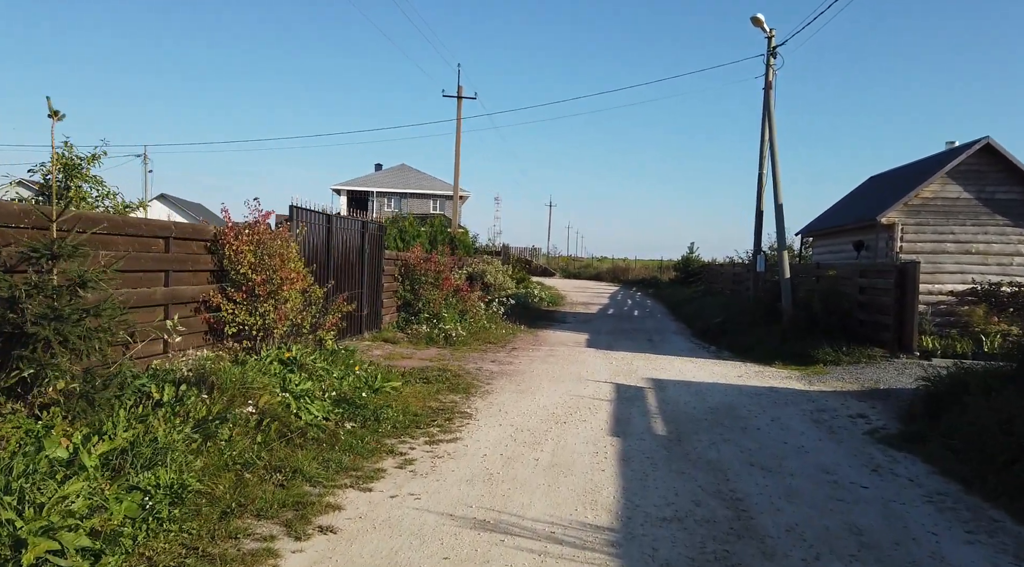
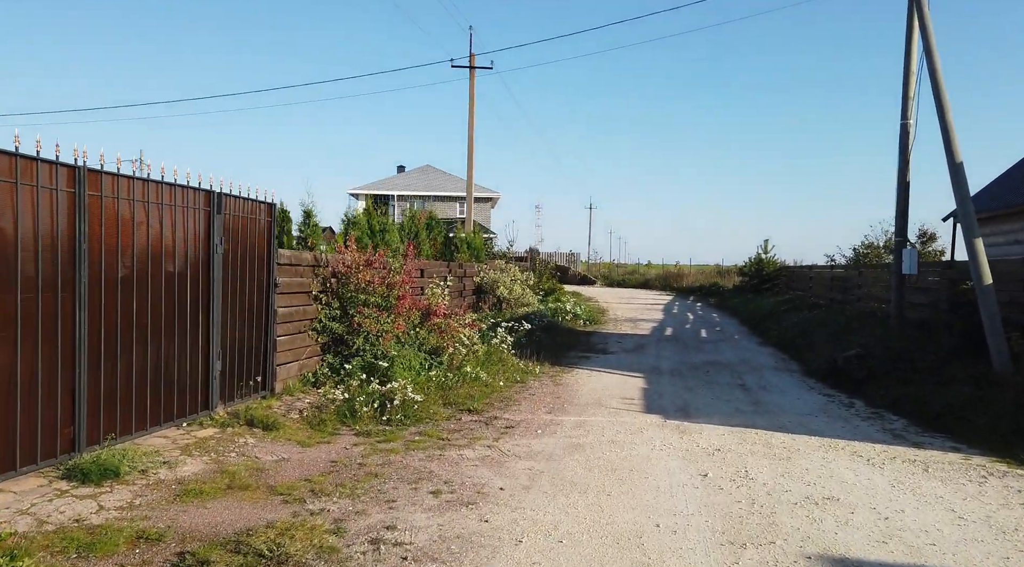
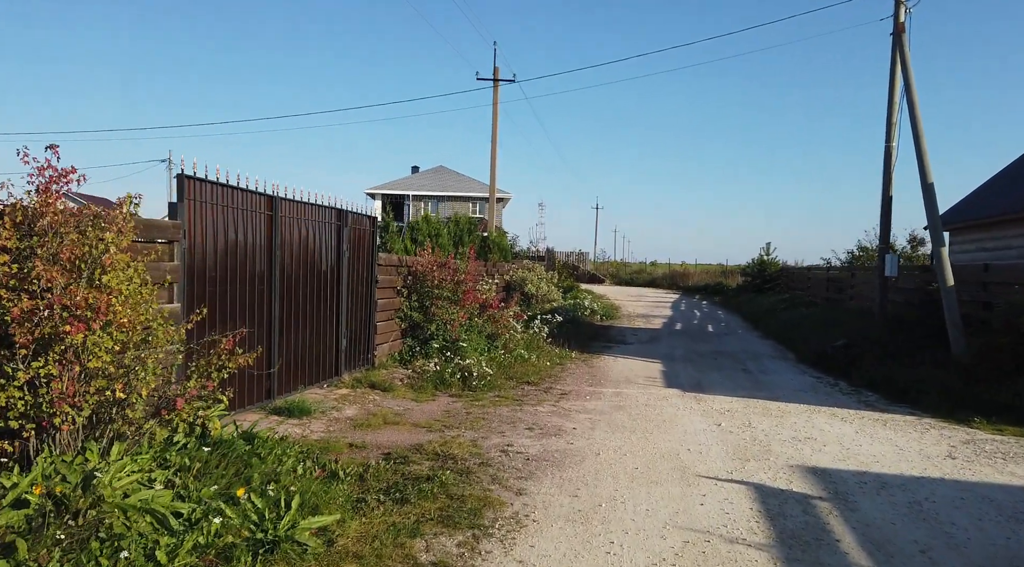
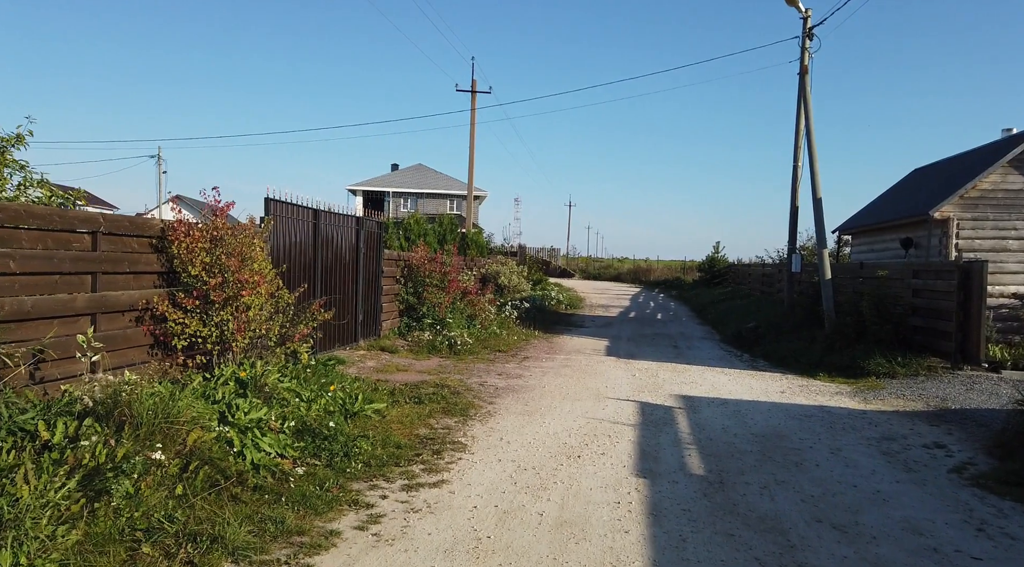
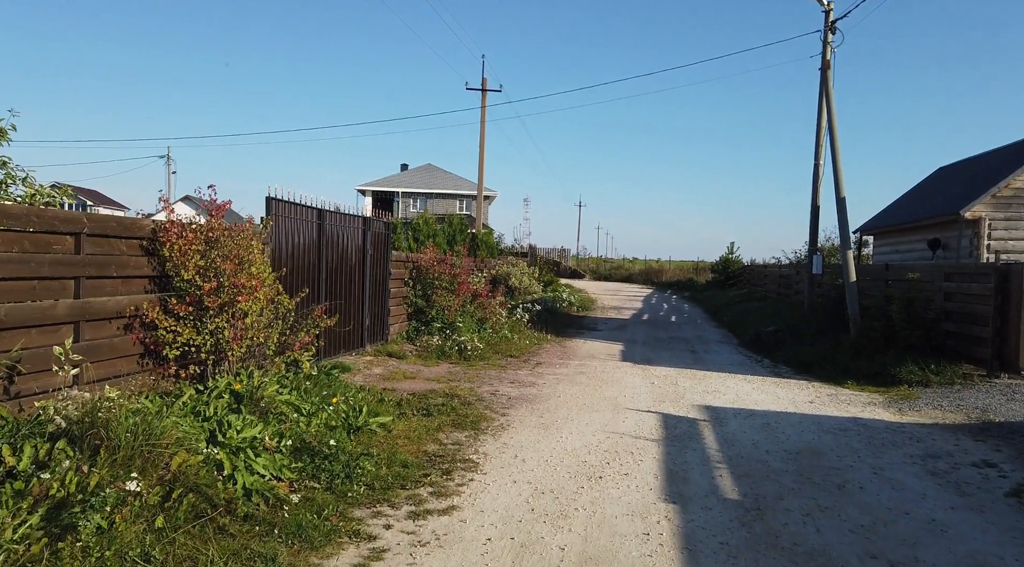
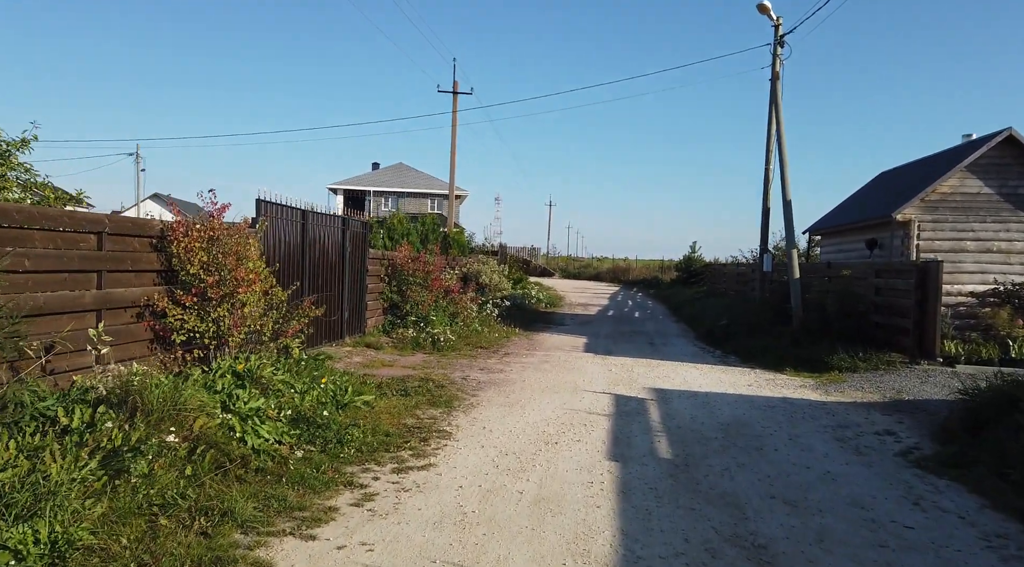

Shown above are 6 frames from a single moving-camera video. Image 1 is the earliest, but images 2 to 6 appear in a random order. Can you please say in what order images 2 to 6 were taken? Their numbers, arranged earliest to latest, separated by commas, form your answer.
6, 4, 5, 3, 2
